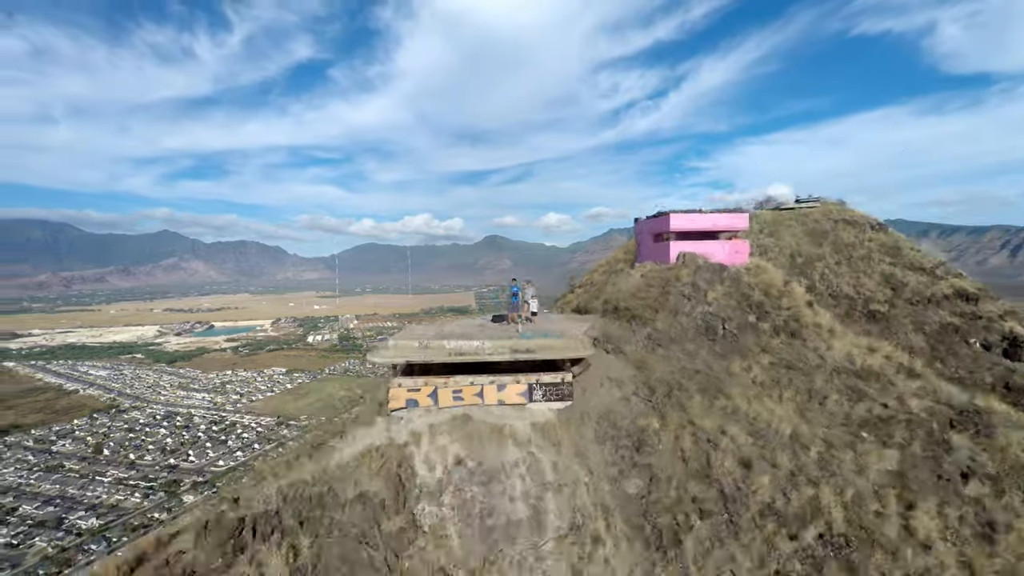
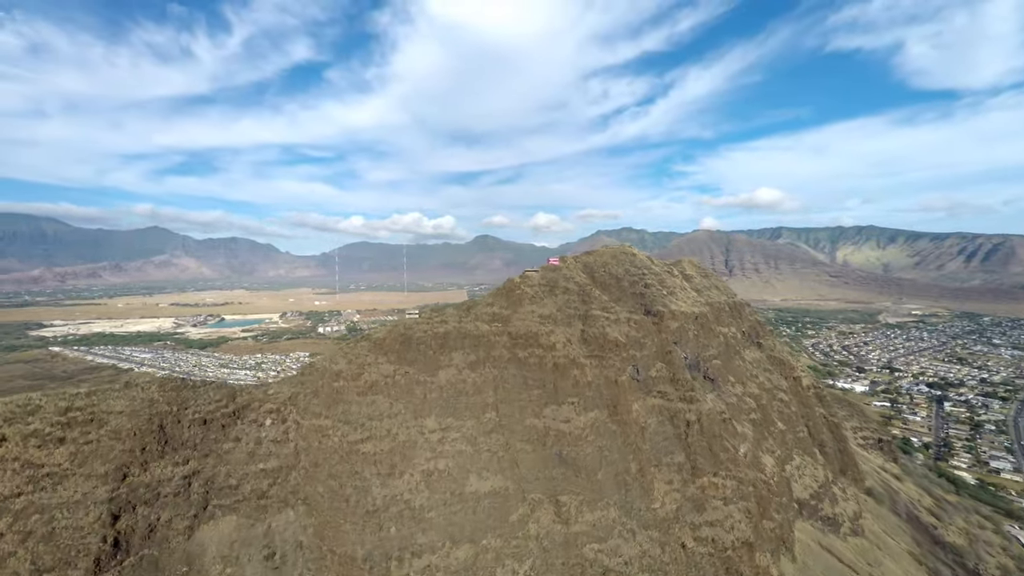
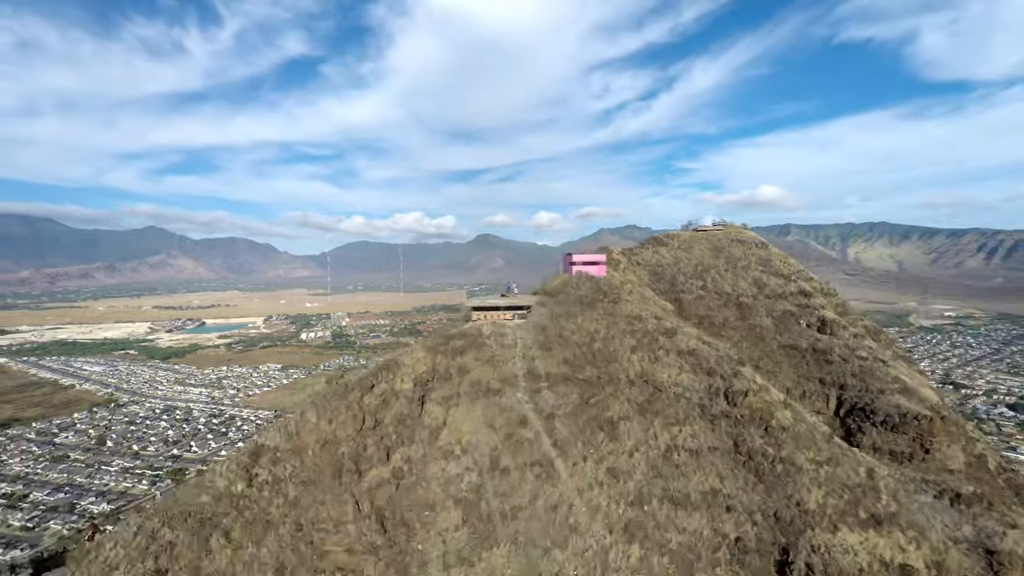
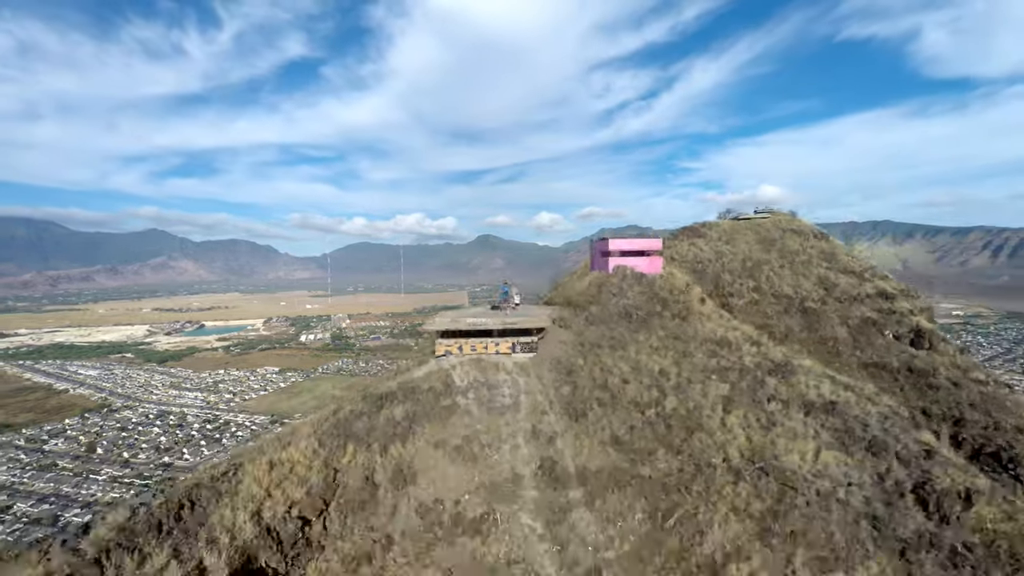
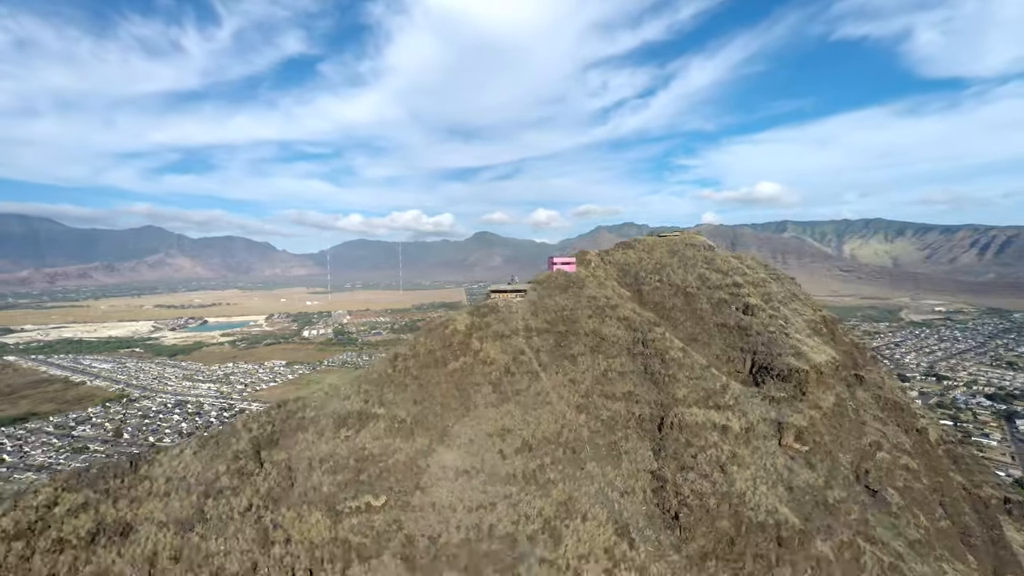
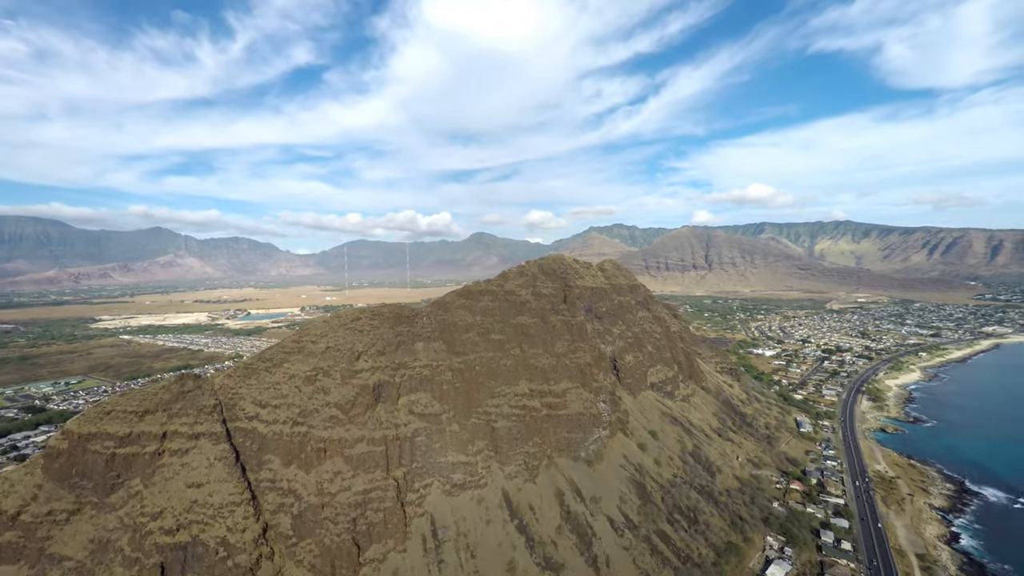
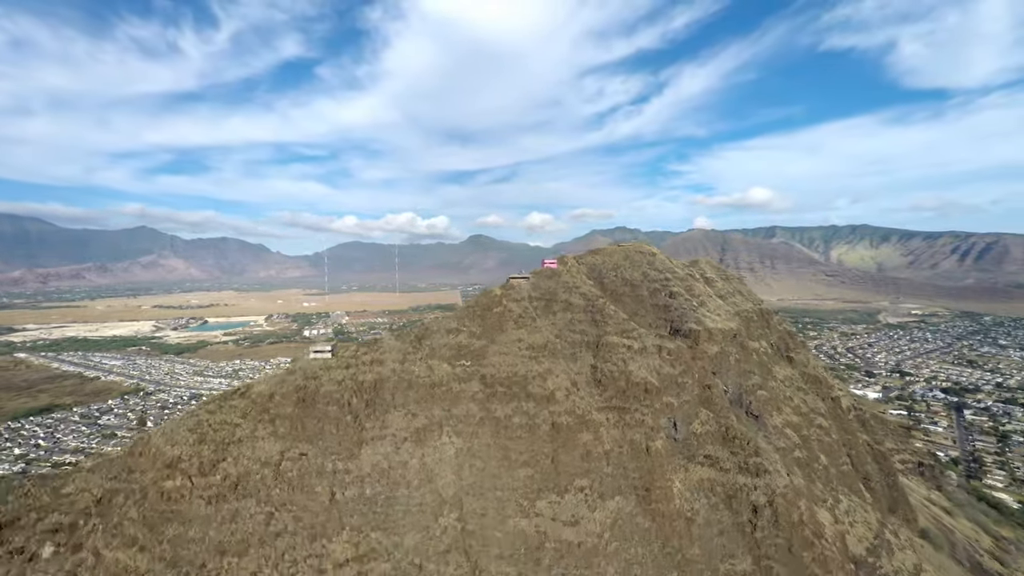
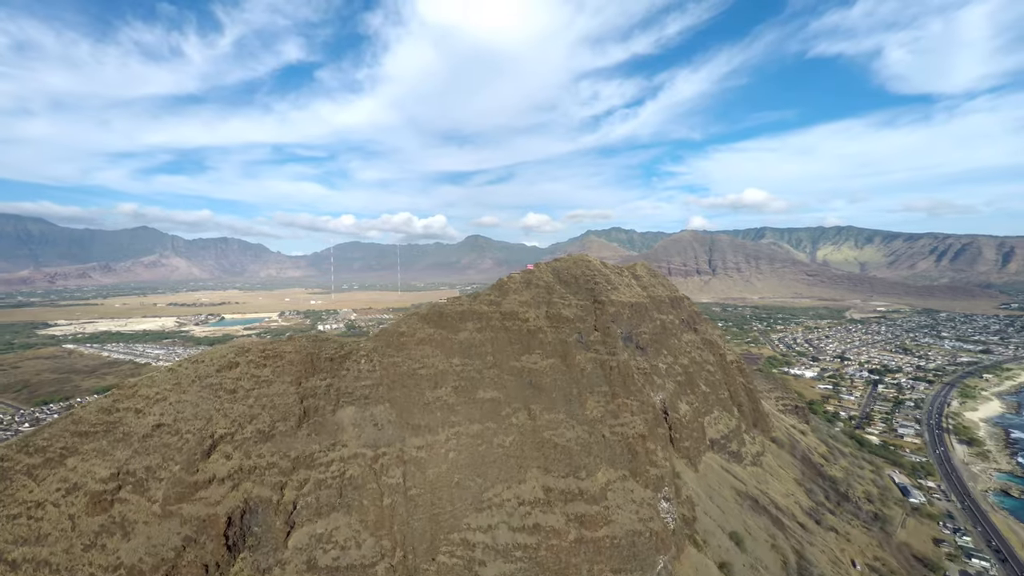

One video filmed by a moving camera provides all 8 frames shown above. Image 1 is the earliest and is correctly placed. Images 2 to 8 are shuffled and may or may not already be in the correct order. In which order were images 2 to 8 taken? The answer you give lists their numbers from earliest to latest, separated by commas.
4, 3, 5, 7, 2, 8, 6
